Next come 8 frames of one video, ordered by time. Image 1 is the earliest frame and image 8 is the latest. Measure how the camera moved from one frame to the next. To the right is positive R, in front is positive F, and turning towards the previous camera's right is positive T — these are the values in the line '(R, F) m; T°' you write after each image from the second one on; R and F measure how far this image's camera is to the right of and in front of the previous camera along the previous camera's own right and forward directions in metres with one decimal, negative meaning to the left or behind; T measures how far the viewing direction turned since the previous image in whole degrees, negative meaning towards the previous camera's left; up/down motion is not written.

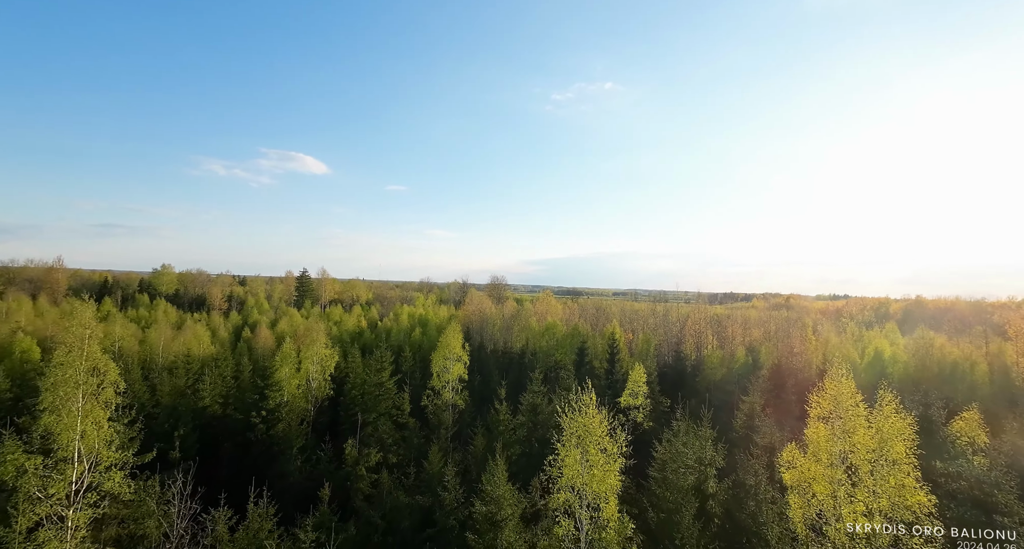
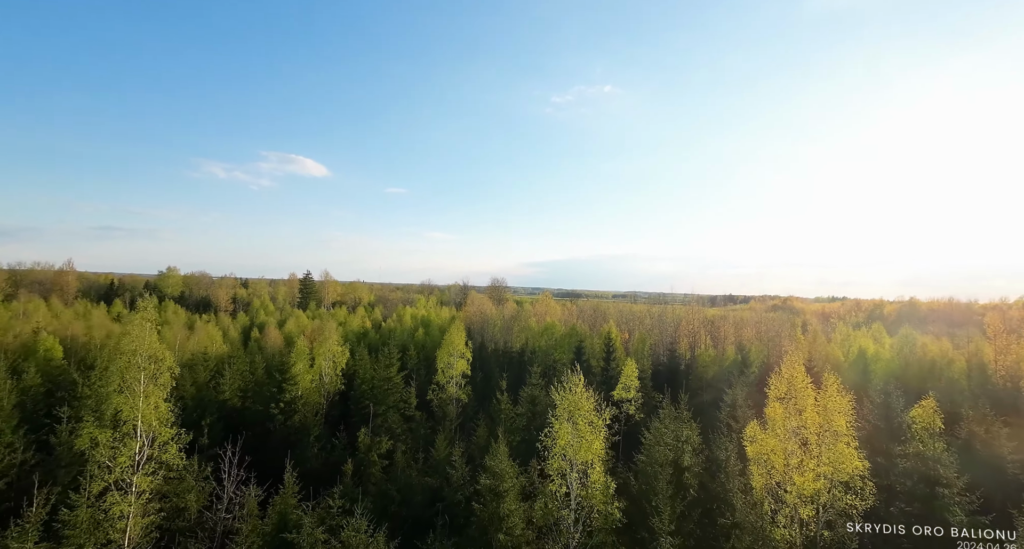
(-0.1, -3.5) m; 0°
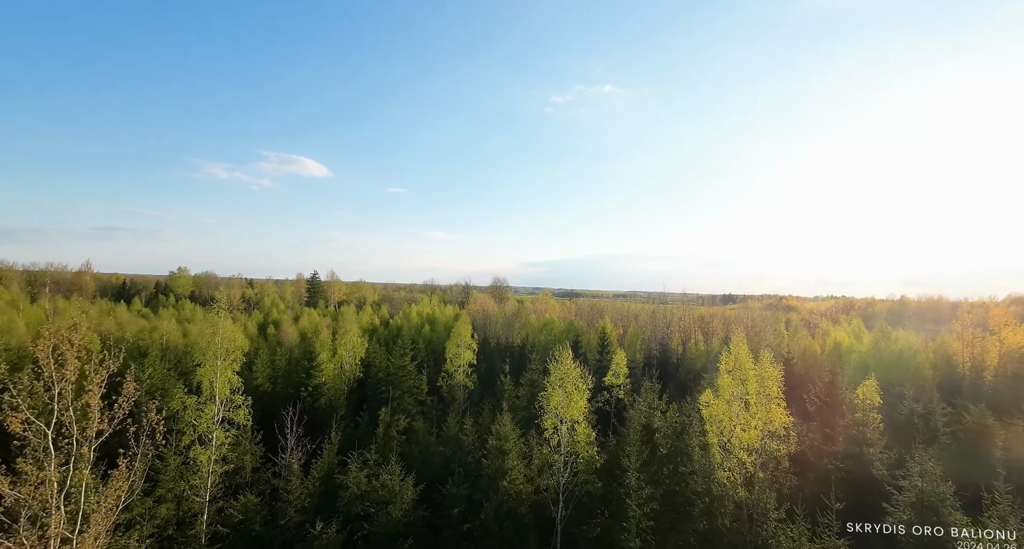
(-0.1, -6.2) m; 0°
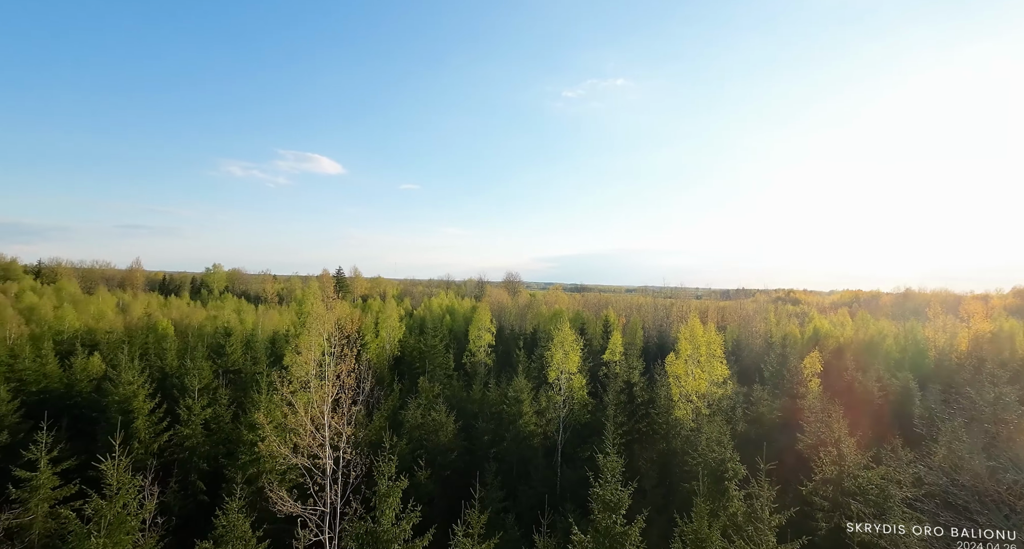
(-0.1, -11.3) m; -2°
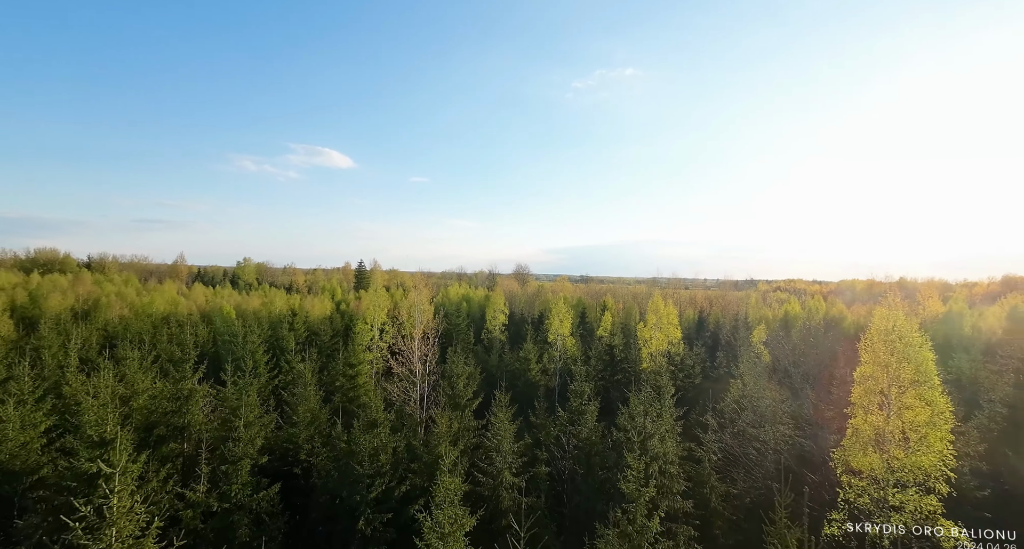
(0.0, -14.6) m; -1°
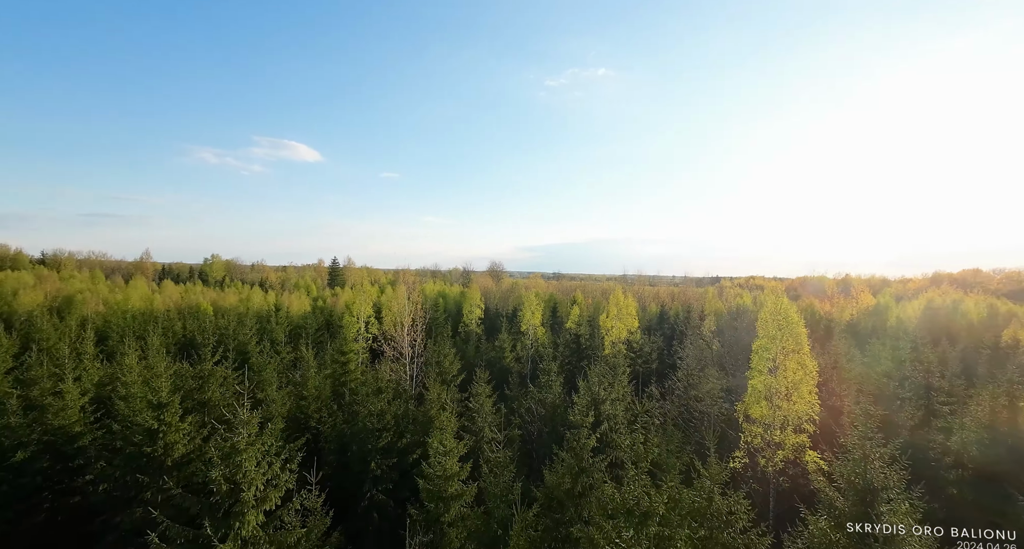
(-0.4, -5.5) m; +3°
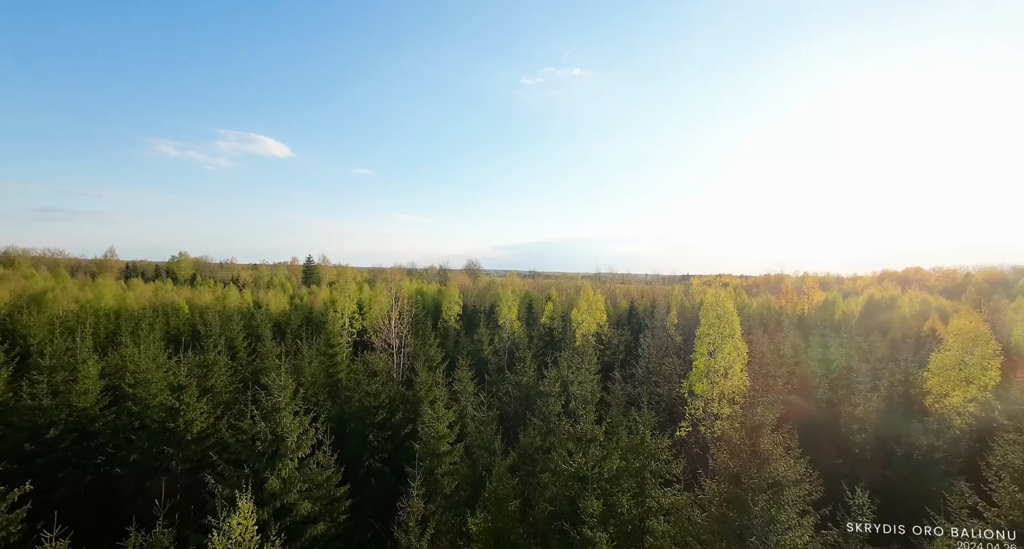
(-0.3, -4.0) m; +3°
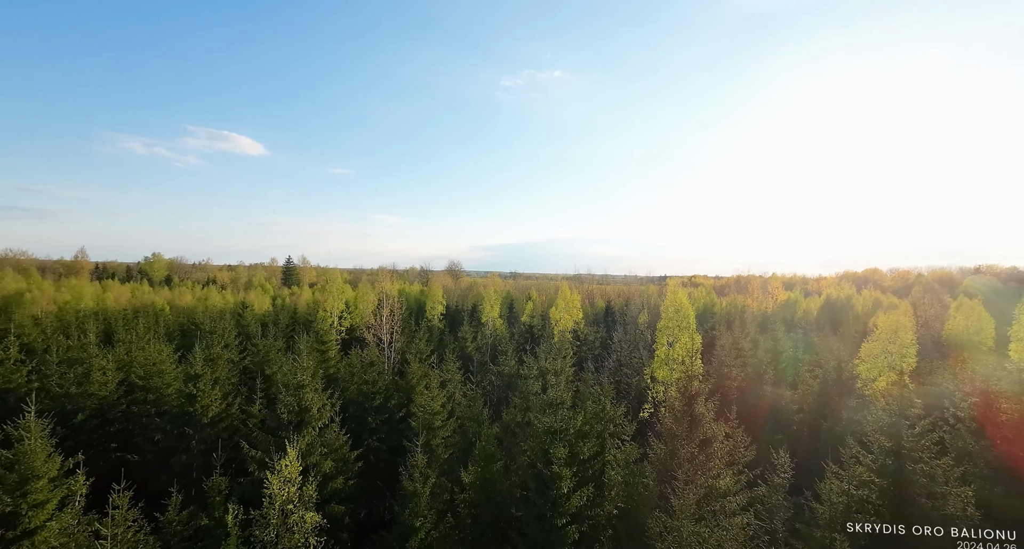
(-0.2, -3.7) m; +2°
